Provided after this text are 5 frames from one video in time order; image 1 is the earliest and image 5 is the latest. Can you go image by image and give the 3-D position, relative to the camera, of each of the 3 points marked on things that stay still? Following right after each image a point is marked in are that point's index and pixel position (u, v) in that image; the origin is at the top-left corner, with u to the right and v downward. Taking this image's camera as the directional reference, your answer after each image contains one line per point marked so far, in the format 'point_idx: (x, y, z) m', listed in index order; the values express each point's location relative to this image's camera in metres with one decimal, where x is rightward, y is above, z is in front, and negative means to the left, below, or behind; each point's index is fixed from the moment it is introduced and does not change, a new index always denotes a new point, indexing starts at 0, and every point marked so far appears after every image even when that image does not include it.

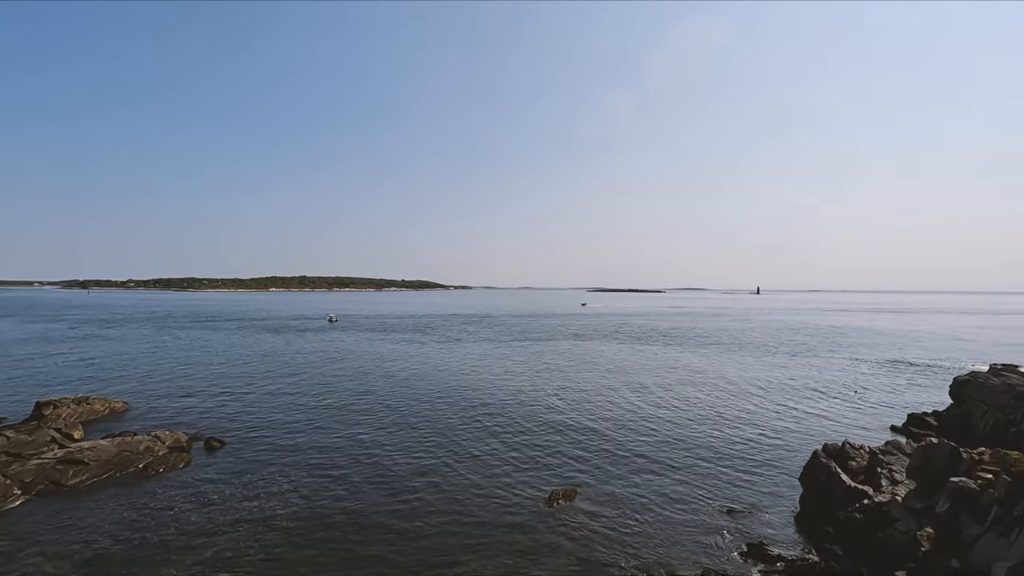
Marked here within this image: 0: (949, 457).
0: (+16.4, -6.2, +19.6) m
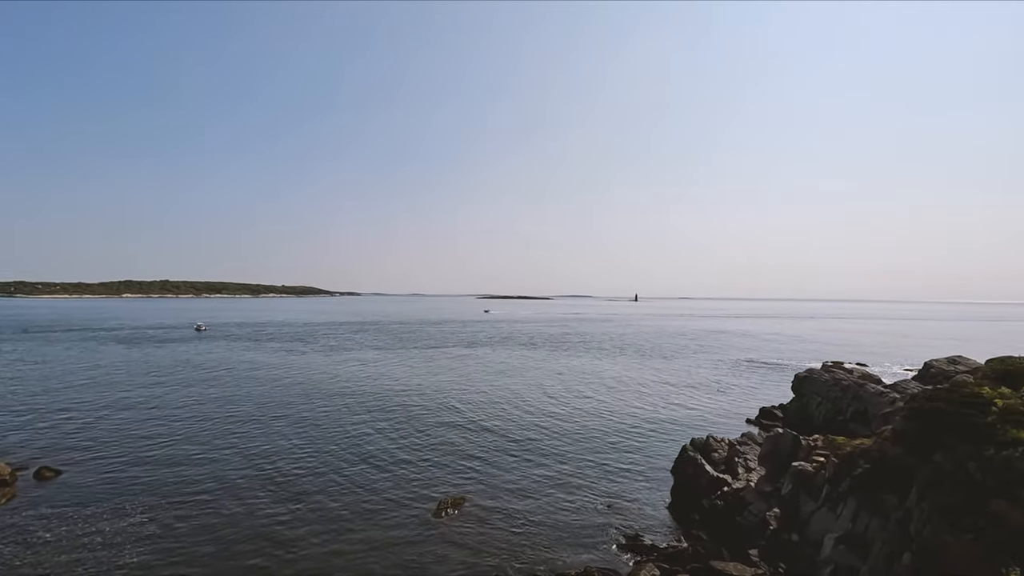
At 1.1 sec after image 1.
0: (+11.9, -6.6, +22.4) m
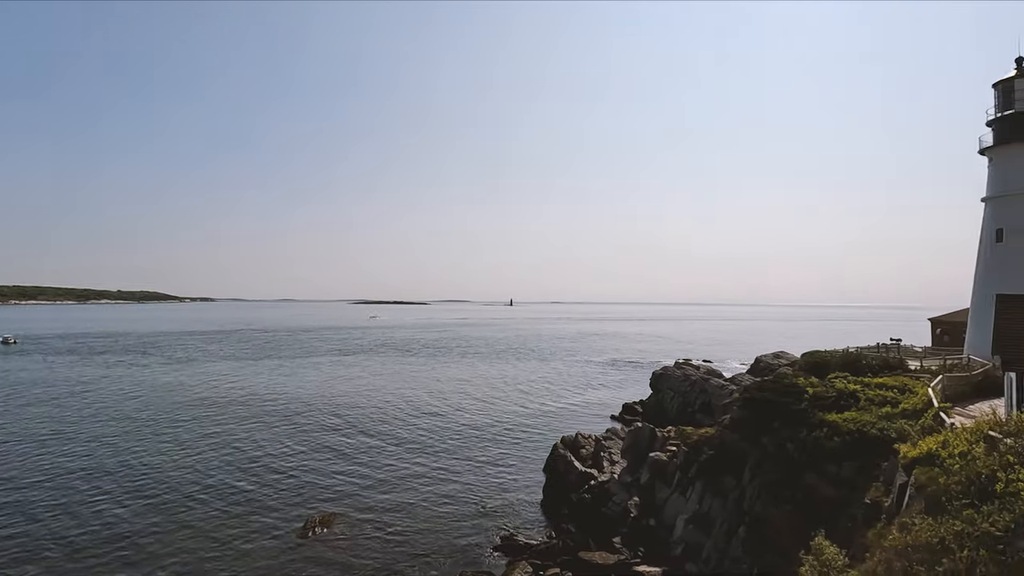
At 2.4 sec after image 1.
0: (+6.3, -6.8, +24.4) m
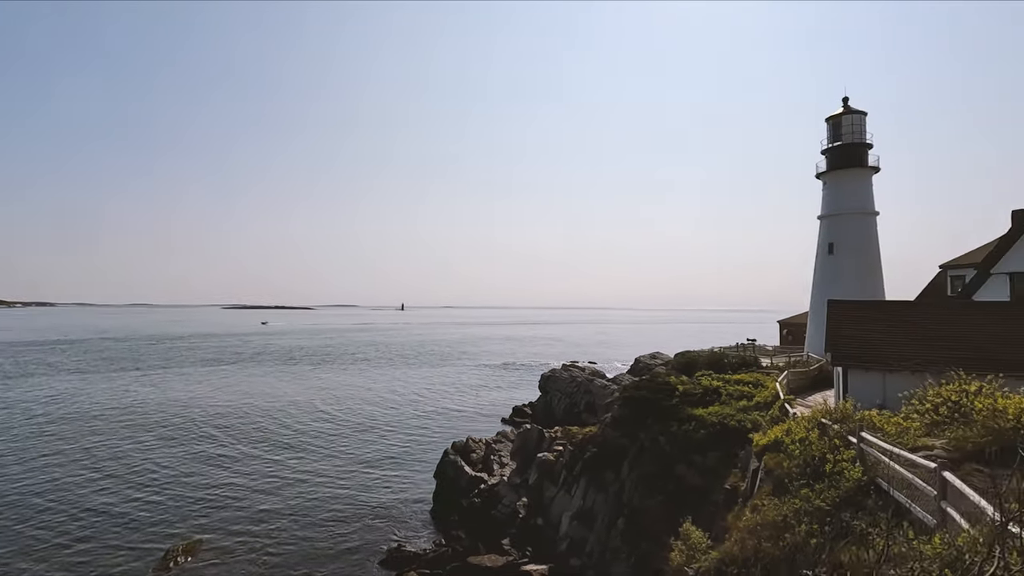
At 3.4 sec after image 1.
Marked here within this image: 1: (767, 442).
0: (+1.0, -7.1, +25.1) m
1: (+6.7, -4.1, +14.1) m
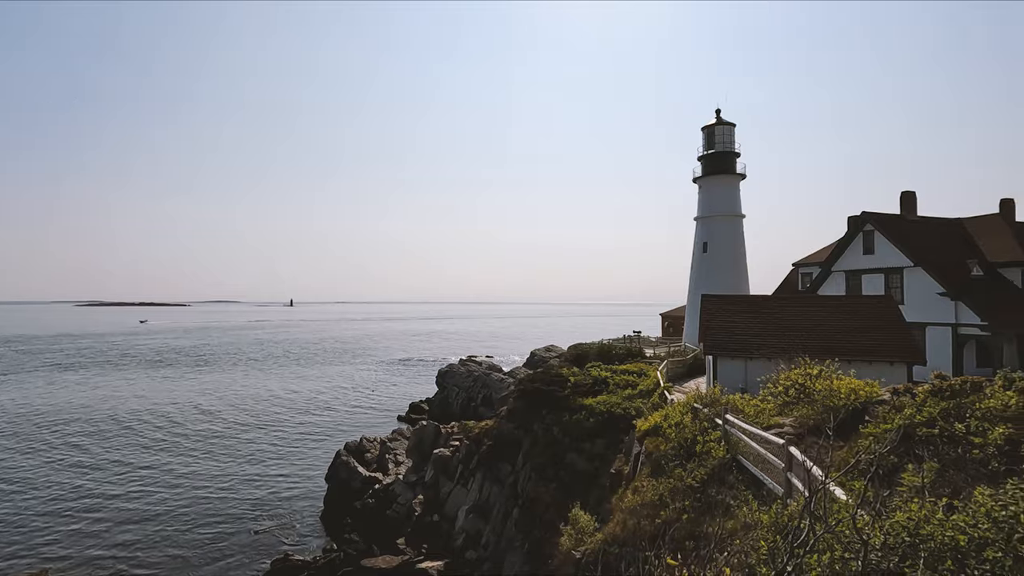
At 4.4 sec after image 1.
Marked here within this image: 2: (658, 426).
0: (-4.1, -7.0, +24.9) m
1: (+3.6, -4.0, +15.2) m
2: (+3.8, -3.9, +14.8) m
